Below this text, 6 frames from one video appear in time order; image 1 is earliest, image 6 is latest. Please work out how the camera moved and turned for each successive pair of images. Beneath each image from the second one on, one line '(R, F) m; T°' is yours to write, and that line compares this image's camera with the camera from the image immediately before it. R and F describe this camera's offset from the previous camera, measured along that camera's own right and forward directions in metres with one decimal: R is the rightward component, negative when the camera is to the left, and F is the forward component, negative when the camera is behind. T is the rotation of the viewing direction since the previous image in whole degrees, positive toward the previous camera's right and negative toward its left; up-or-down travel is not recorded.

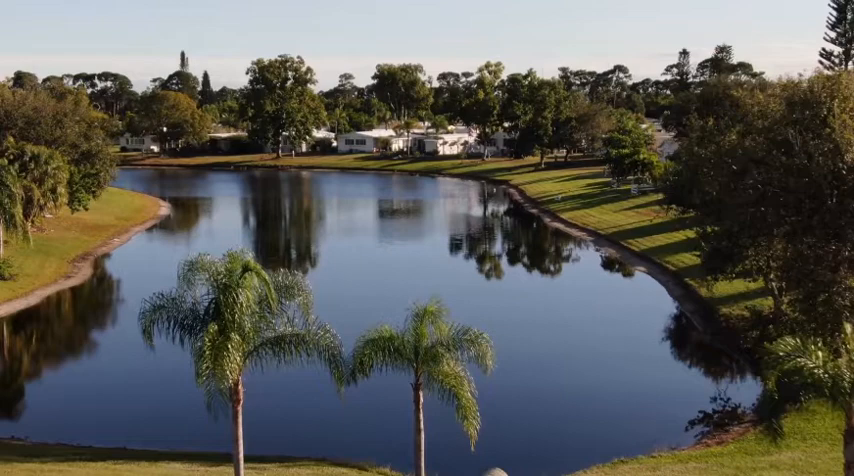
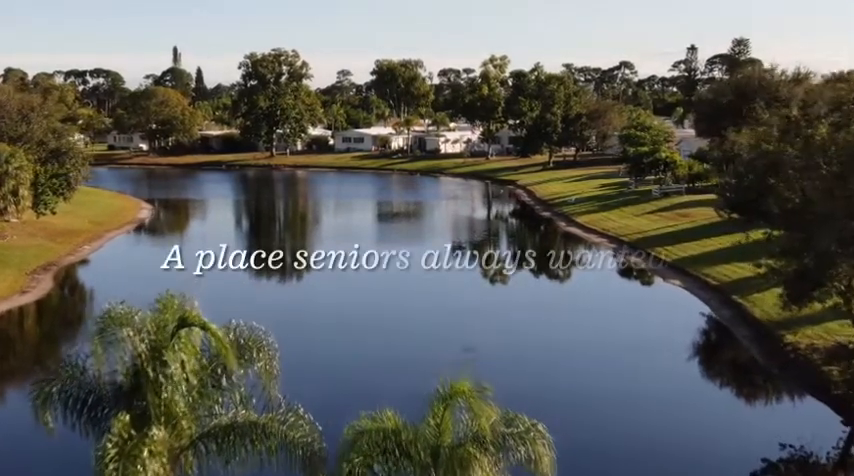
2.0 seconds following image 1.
(-0.2, +4.8) m; 0°
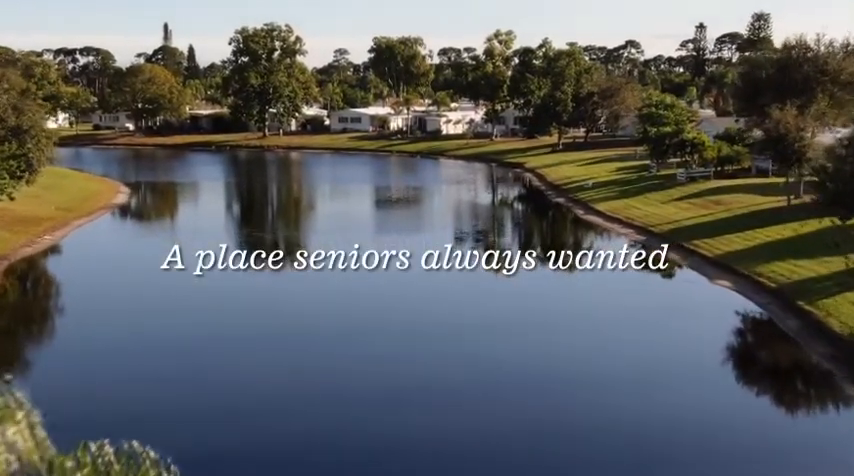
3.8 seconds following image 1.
(-0.3, +4.9) m; 0°
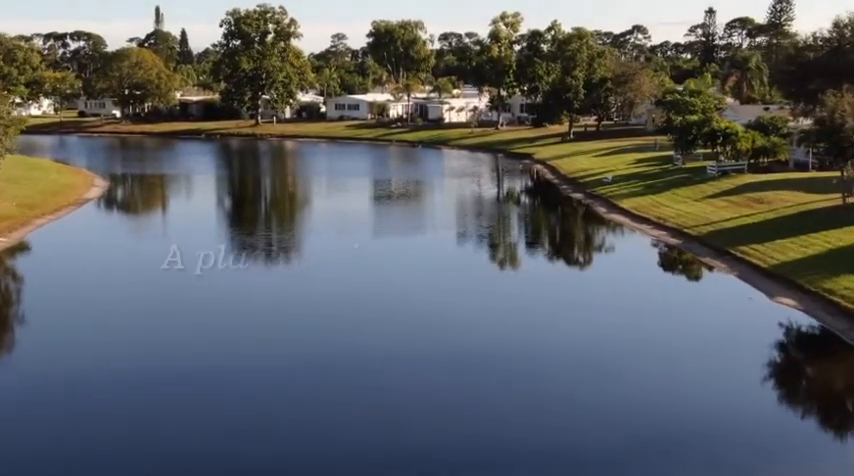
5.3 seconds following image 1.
(-0.3, +4.6) m; 0°
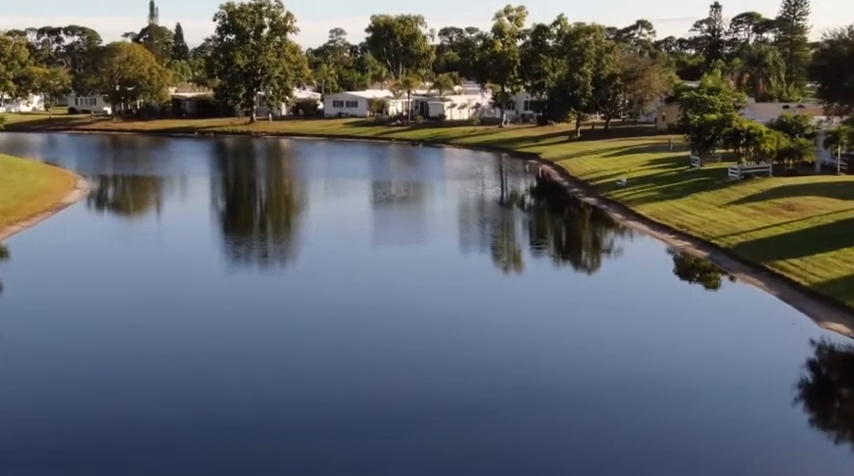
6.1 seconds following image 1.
(-0.1, +2.9) m; 0°
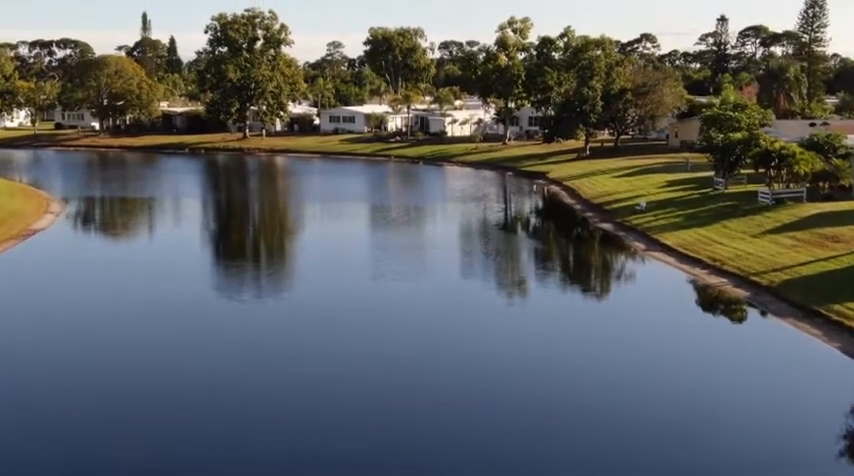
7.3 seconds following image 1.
(-0.1, +3.6) m; 0°
